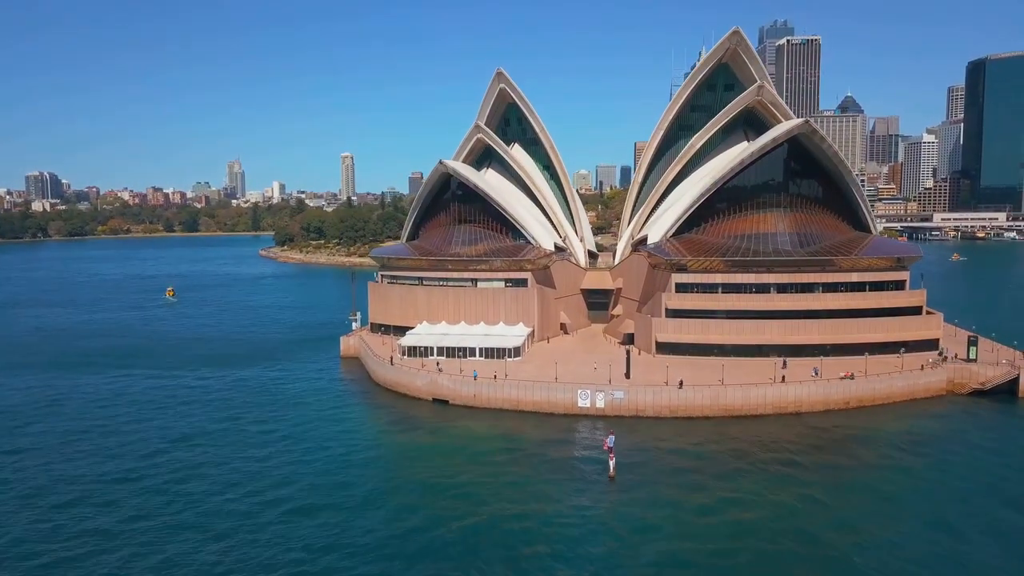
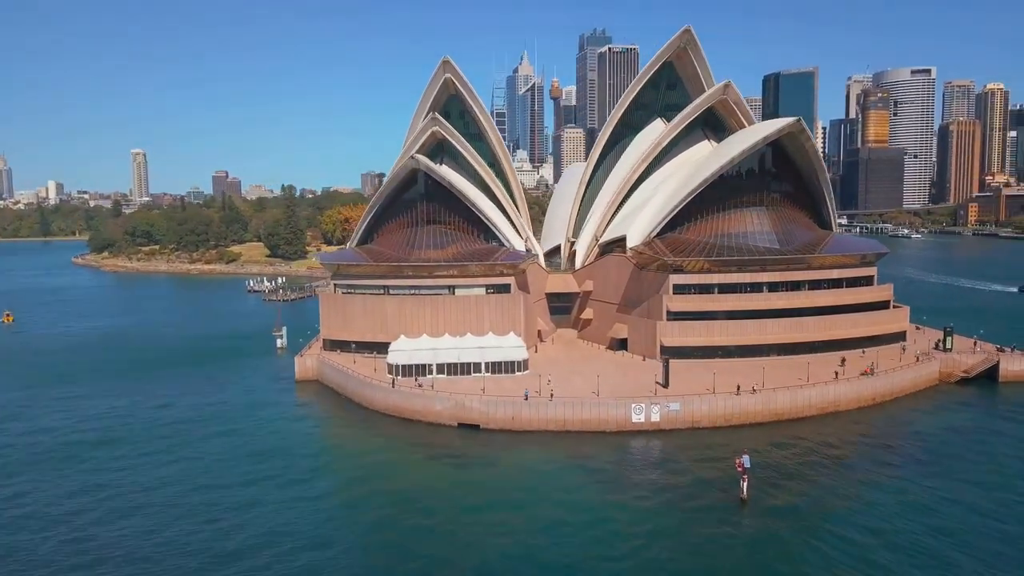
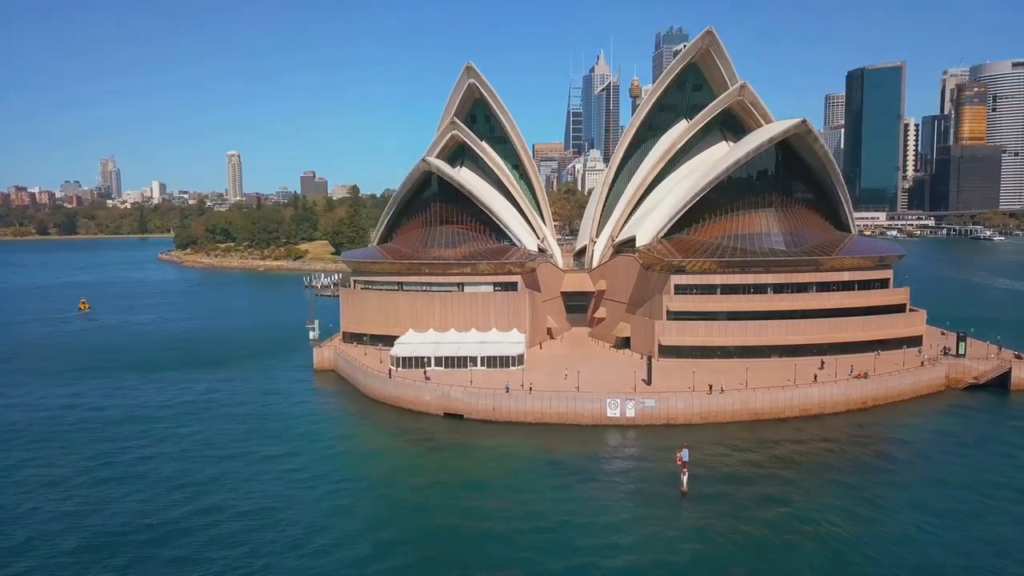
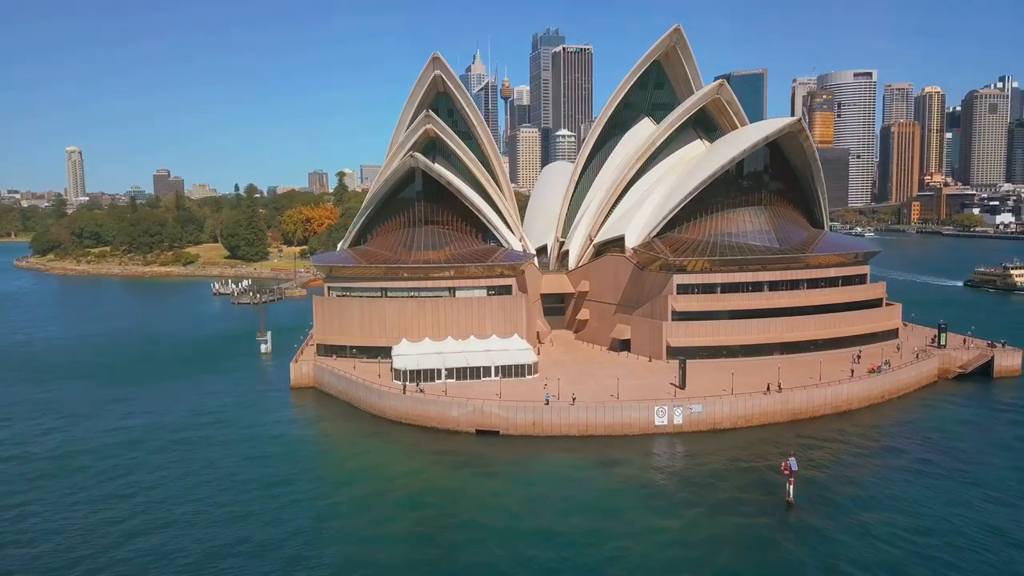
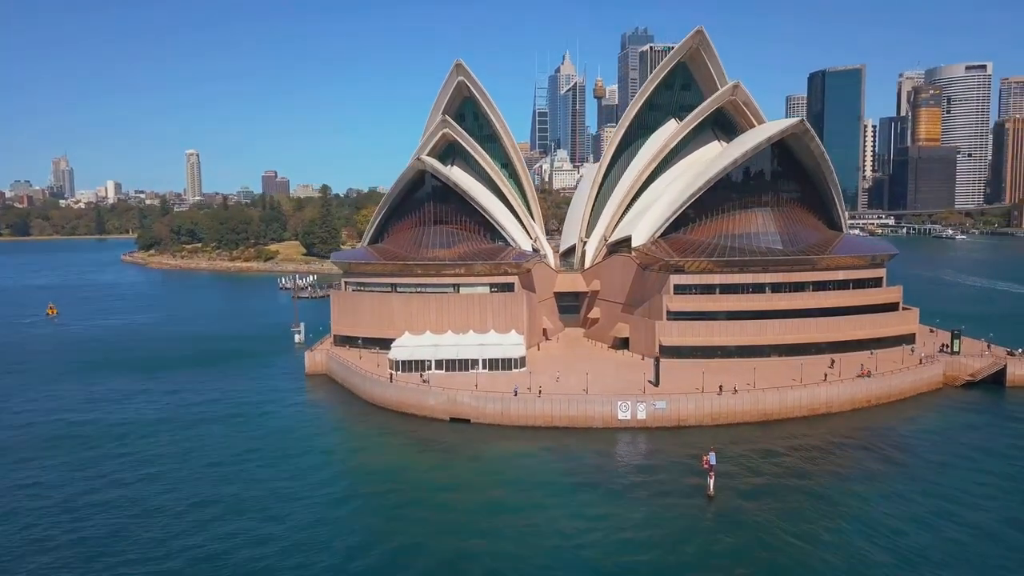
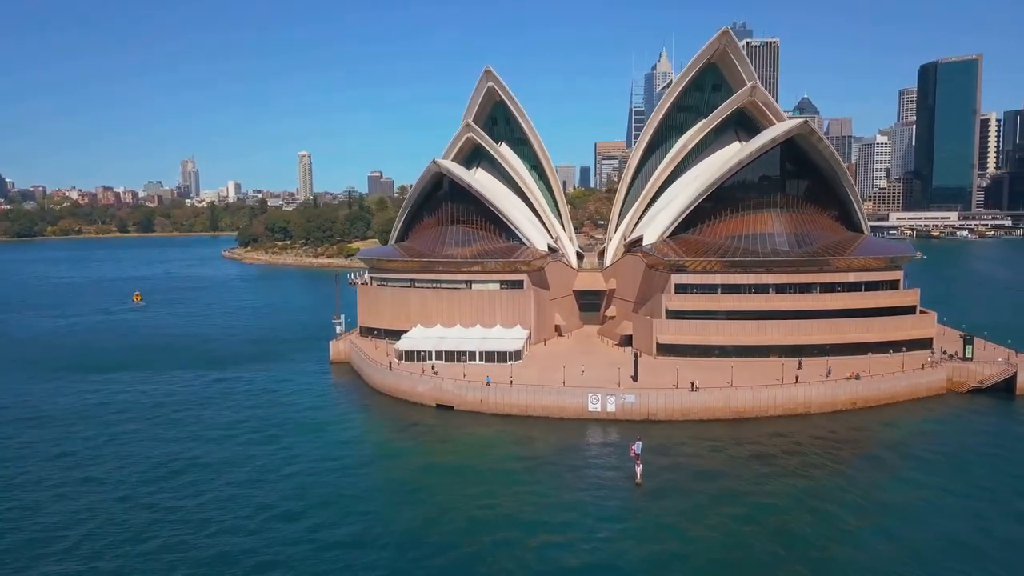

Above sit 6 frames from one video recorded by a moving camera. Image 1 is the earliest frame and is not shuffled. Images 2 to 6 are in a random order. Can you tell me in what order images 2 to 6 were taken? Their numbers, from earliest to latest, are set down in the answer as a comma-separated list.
6, 3, 5, 2, 4
